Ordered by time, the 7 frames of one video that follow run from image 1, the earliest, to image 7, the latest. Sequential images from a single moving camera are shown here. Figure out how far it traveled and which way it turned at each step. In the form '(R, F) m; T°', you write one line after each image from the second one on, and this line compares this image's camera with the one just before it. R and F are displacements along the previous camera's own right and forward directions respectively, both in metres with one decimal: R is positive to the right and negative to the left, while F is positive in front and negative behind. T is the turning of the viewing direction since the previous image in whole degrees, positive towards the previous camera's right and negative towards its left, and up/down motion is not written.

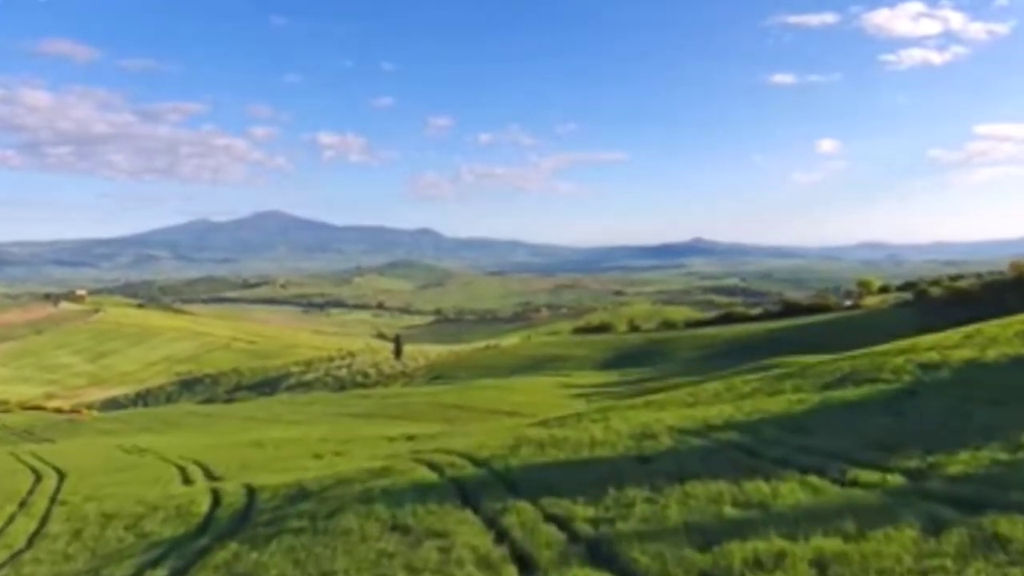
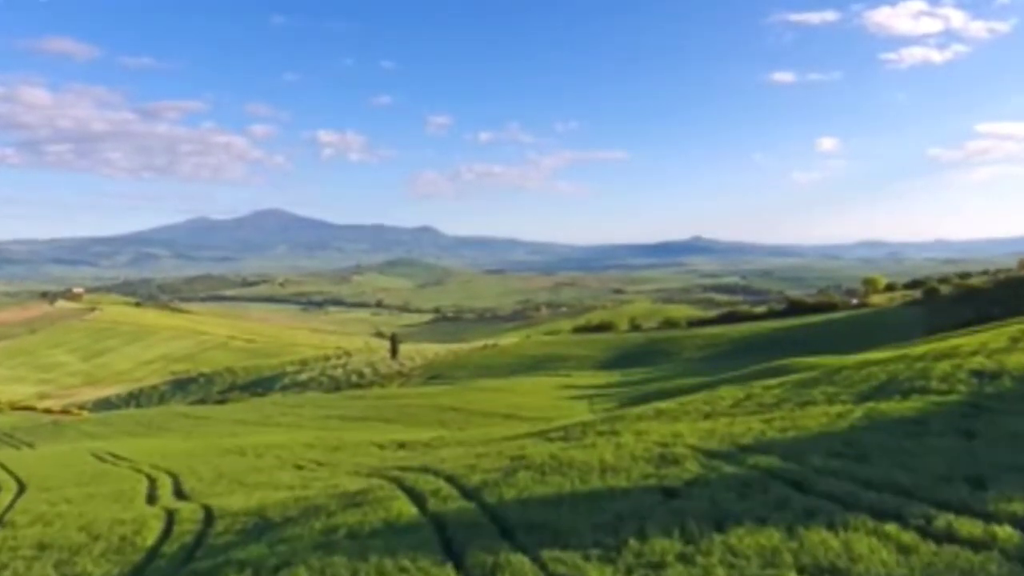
(+0.1, +2.6) m; 0°
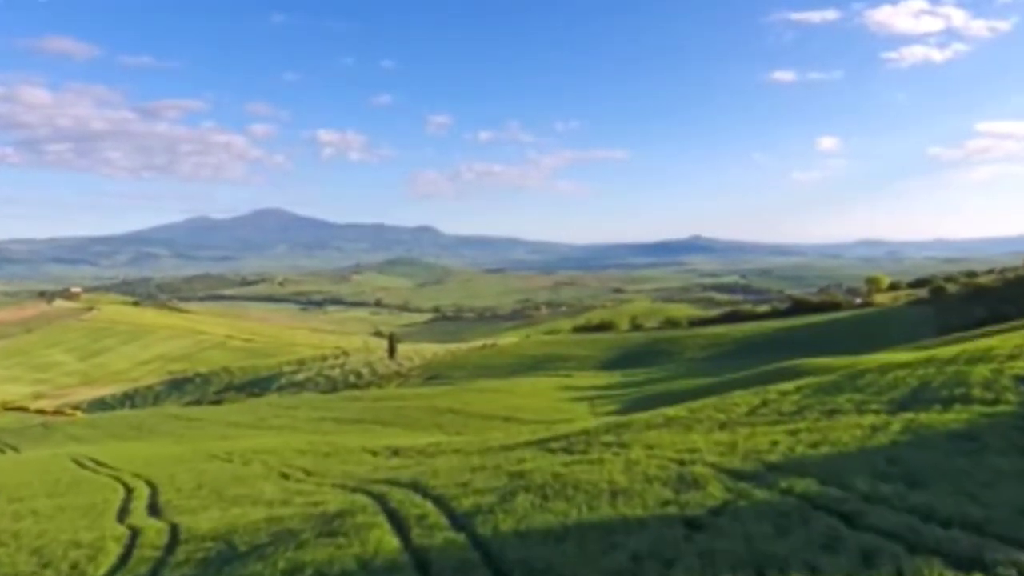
(0.0, +1.8) m; 0°
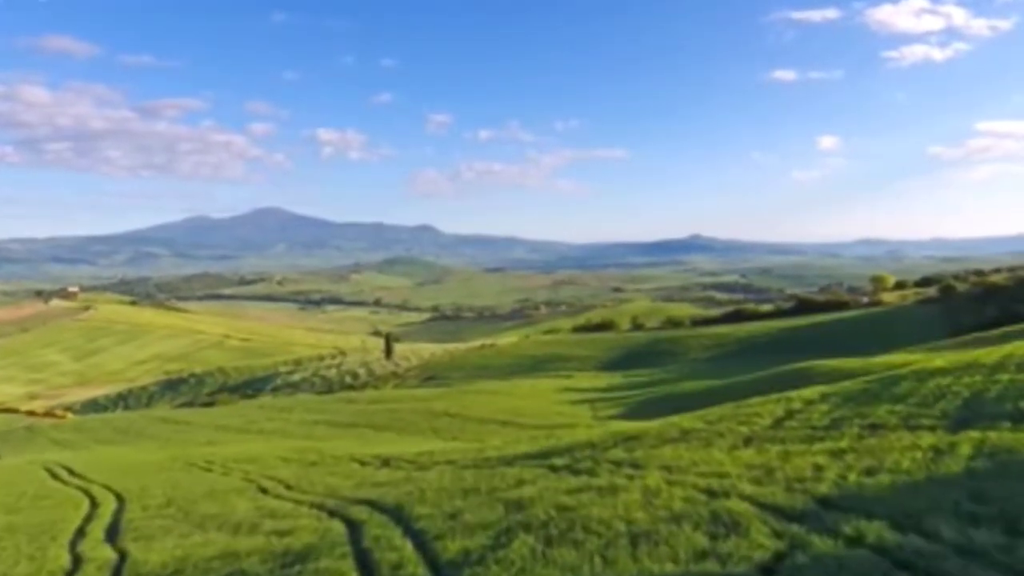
(0.0, +2.4) m; 0°
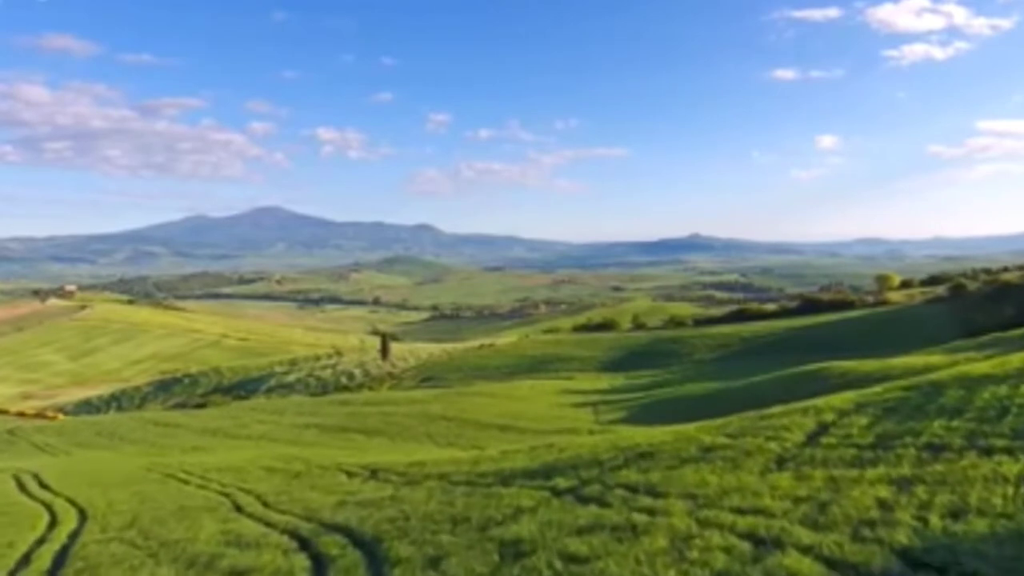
(0.0, +2.4) m; 0°
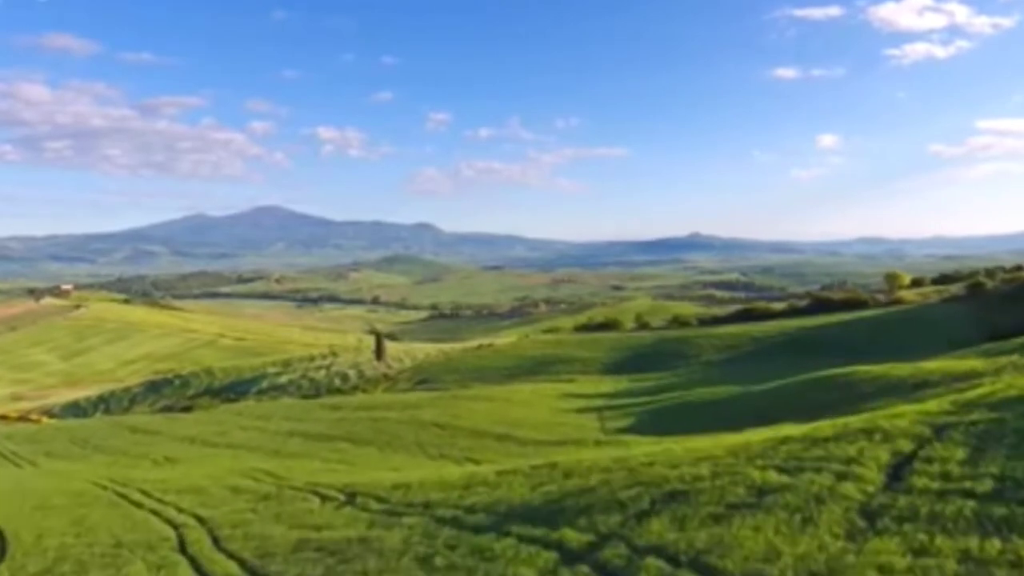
(+0.1, +4.1) m; 0°
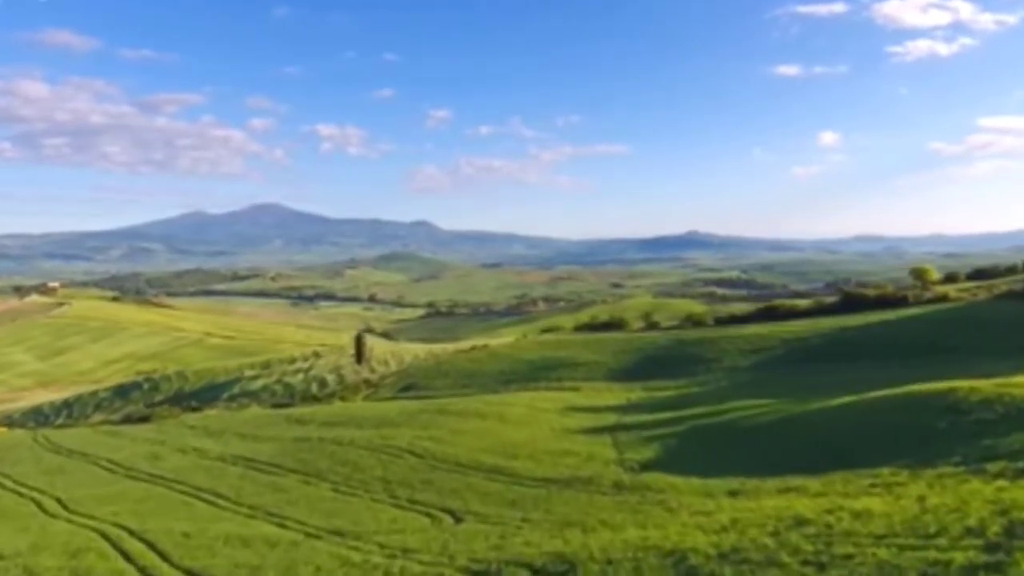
(+0.2, +11.1) m; 0°
